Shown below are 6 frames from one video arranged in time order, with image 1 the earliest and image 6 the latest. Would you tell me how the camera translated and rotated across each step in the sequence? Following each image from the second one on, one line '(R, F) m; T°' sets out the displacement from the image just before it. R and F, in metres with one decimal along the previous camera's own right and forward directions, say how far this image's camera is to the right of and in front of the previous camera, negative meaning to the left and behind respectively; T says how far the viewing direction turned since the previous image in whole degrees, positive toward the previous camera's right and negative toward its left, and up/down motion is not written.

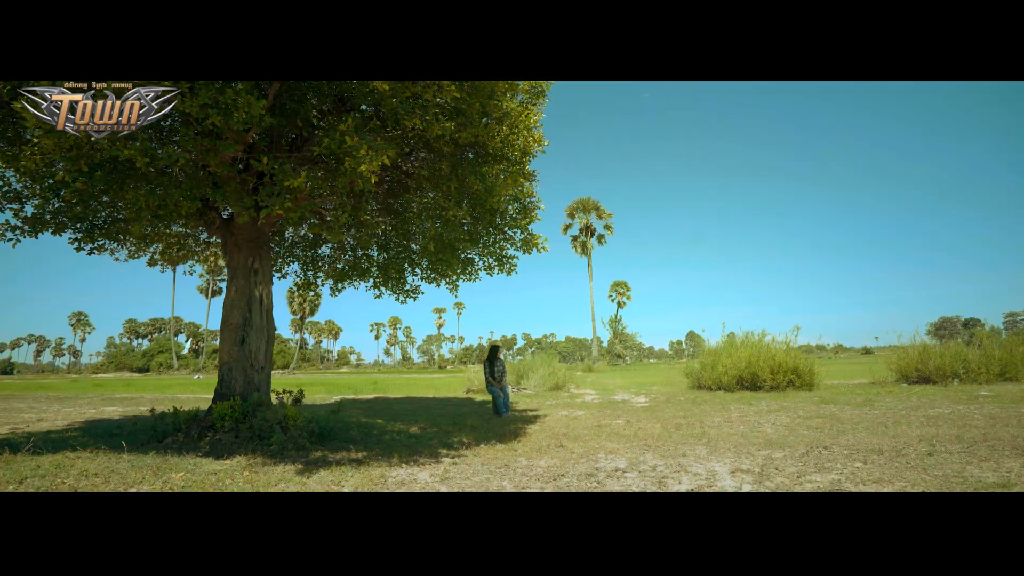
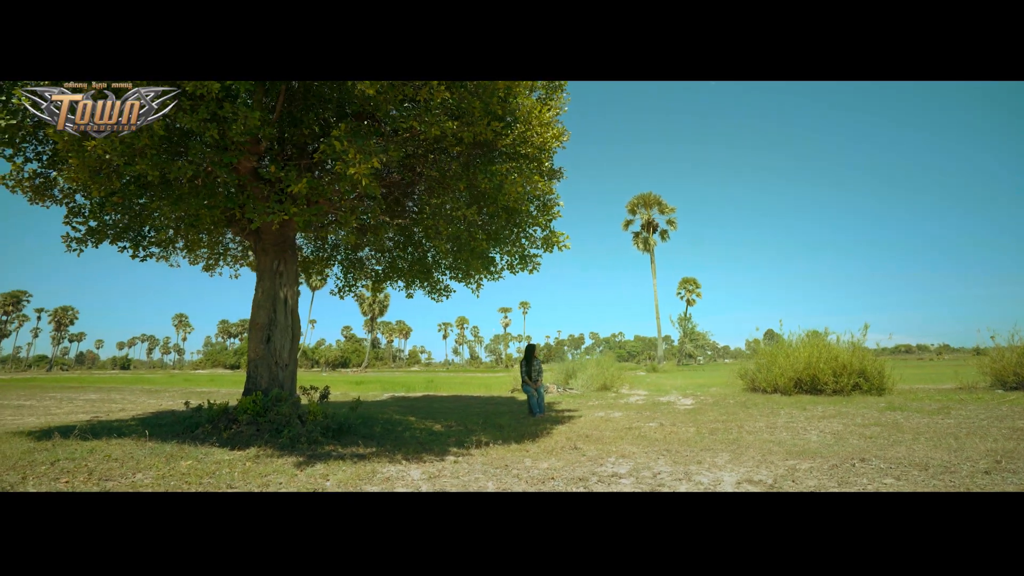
(+1.1, +0.2) m; -8°
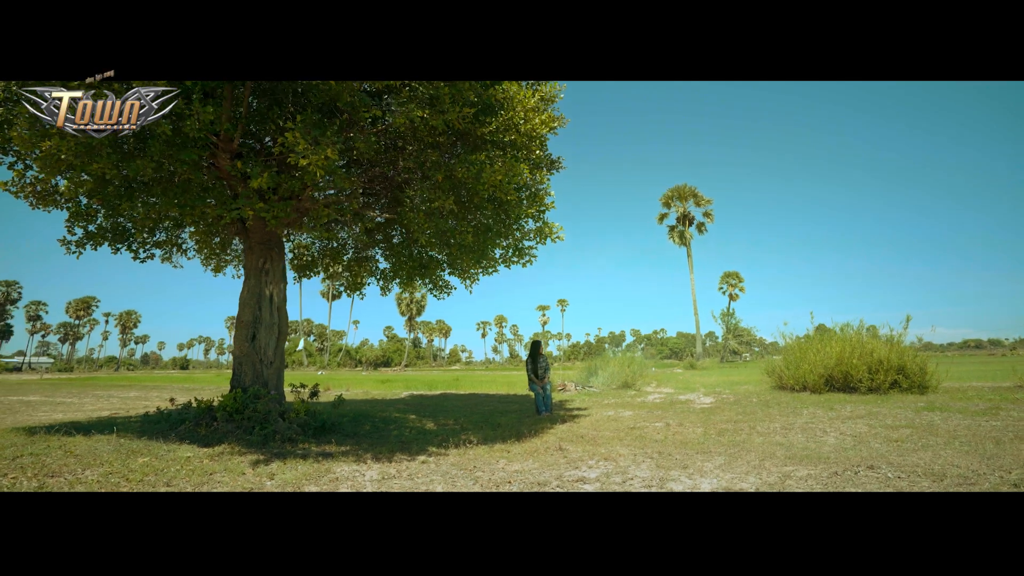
(+1.1, +0.5) m; -5°
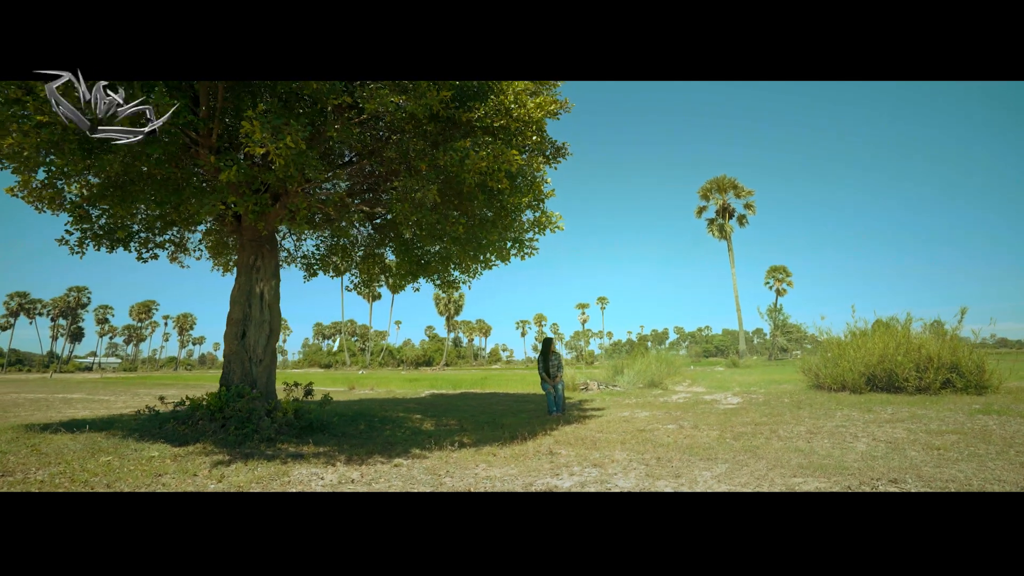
(+0.9, +0.6) m; -5°
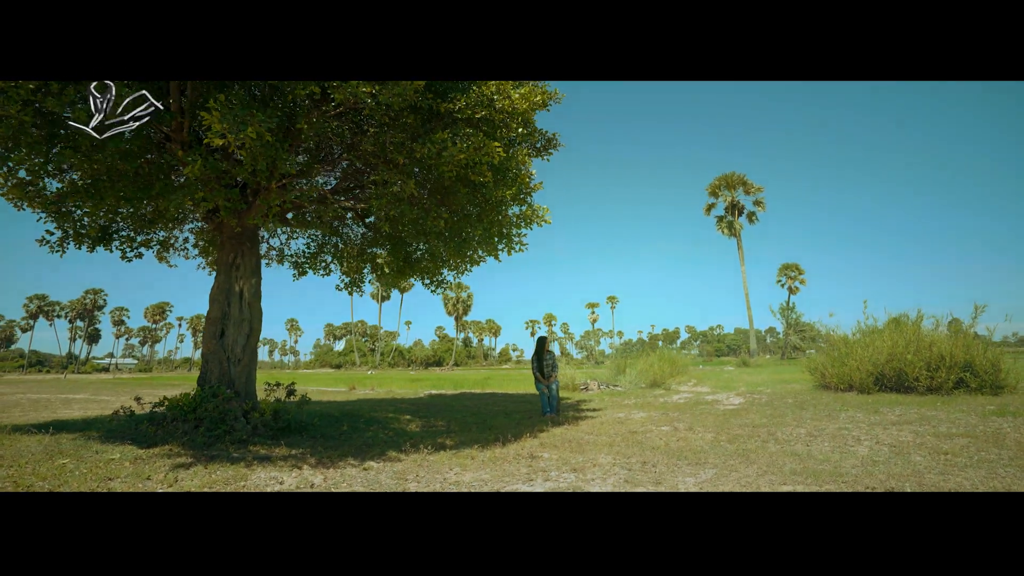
(+0.5, +0.4) m; -1°
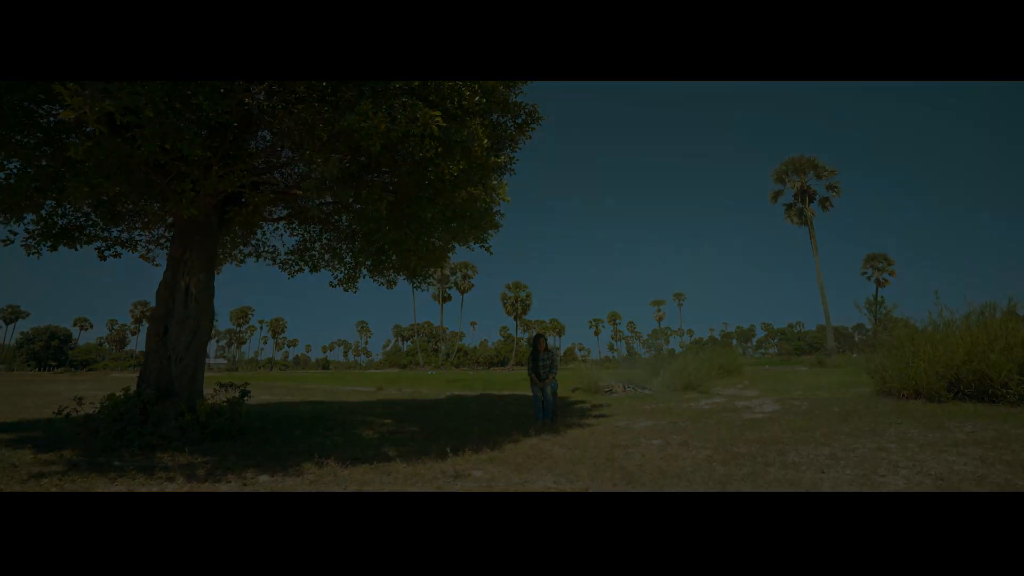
(+1.9, +1.5) m; -8°
